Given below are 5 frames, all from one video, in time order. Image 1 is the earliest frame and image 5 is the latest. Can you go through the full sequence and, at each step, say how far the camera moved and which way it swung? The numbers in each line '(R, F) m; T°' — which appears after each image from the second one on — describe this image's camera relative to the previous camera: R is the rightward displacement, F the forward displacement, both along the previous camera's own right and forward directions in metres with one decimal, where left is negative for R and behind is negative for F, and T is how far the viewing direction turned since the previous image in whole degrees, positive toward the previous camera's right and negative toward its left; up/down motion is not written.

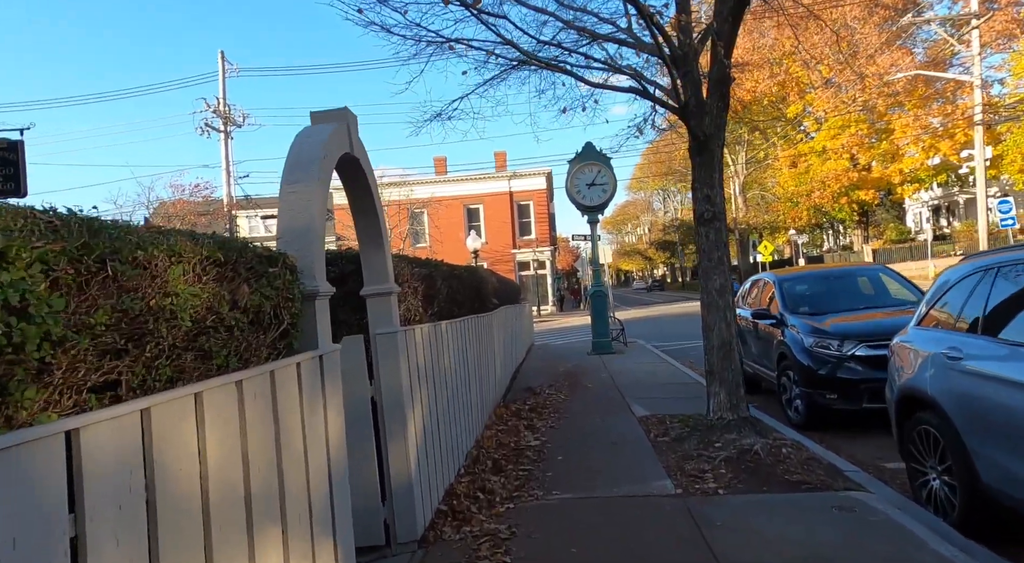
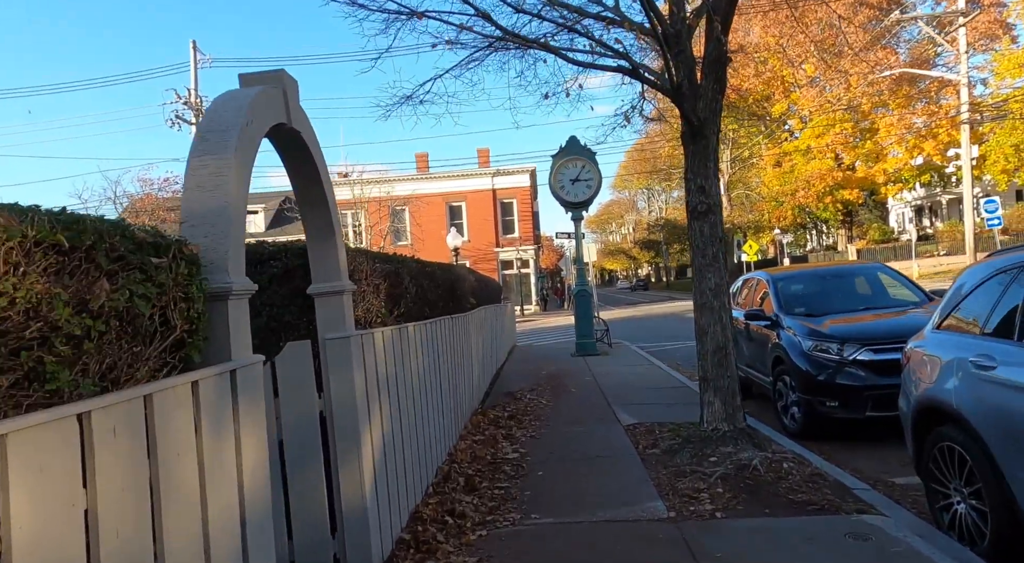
(+0.1, +0.6) m; +1°
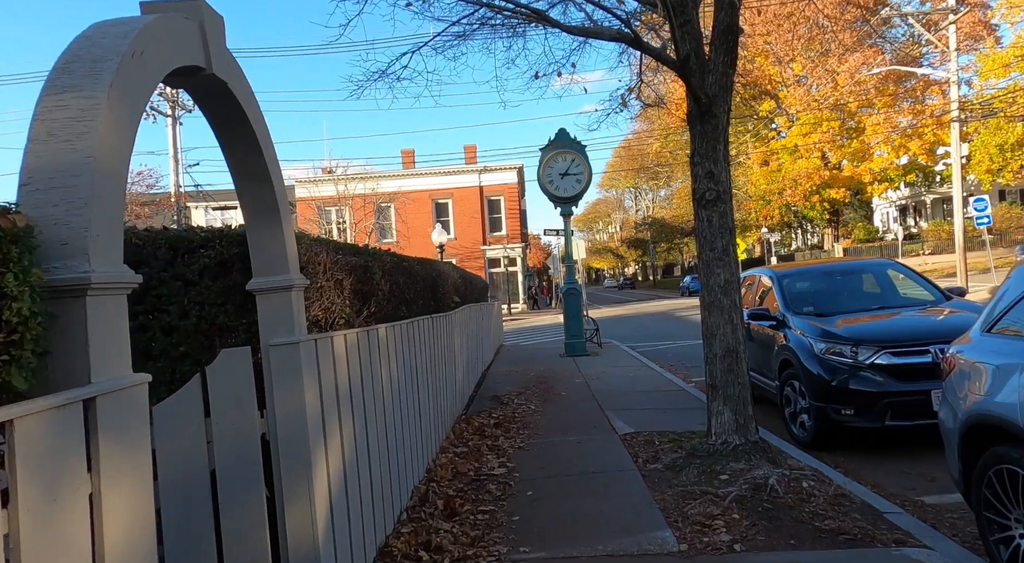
(0.0, +0.6) m; +1°
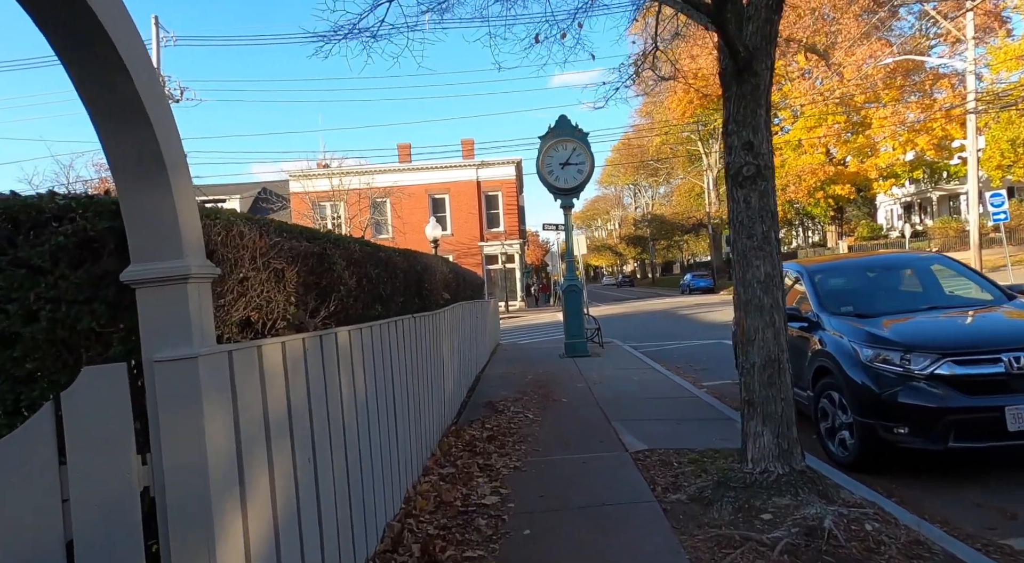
(0.0, +0.9) m; 0°
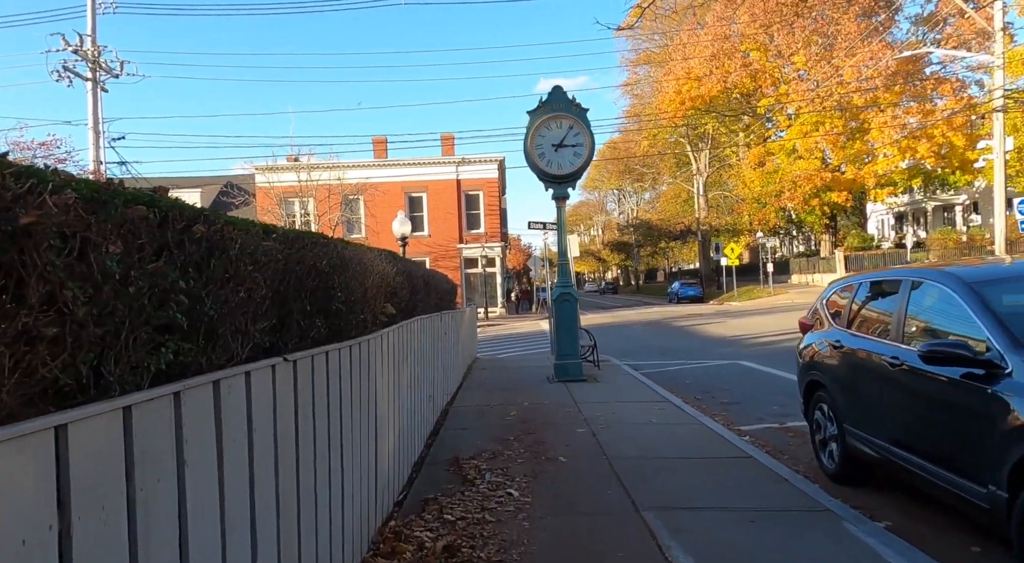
(0.0, +2.8) m; +2°
